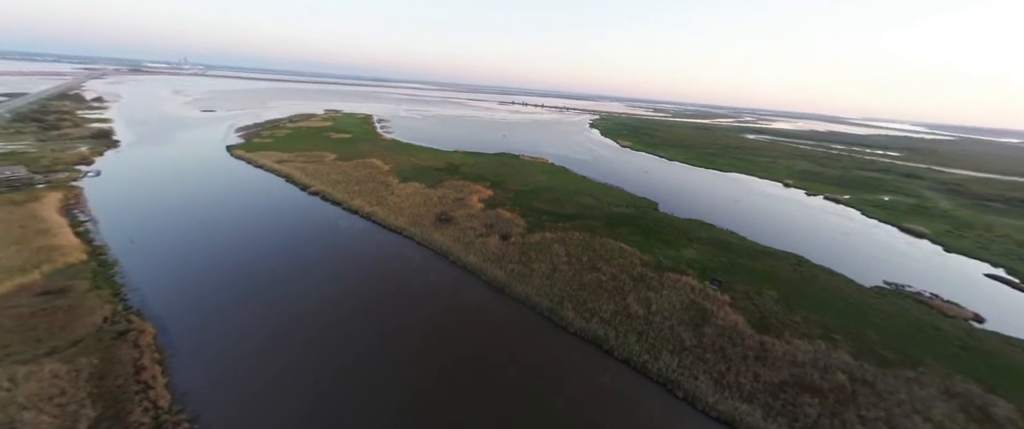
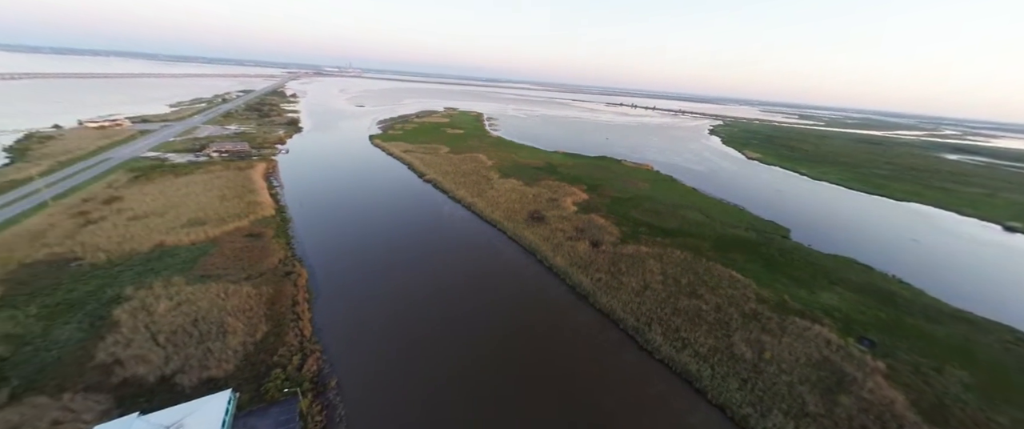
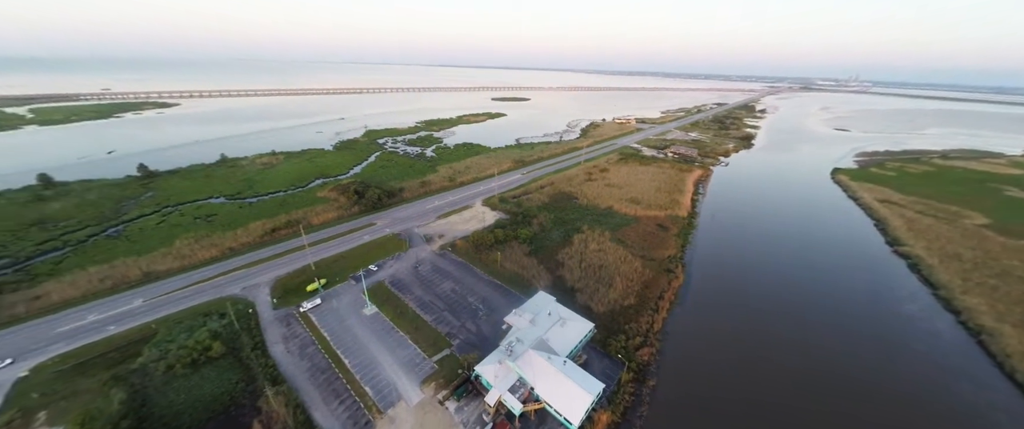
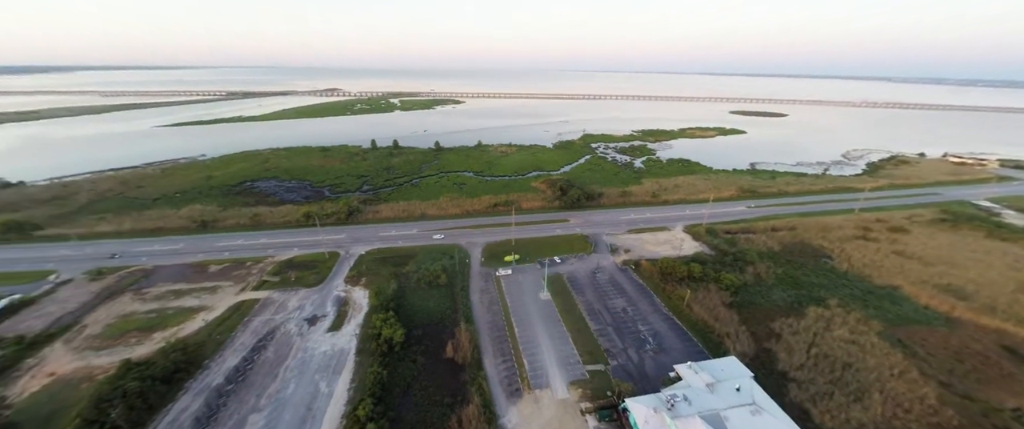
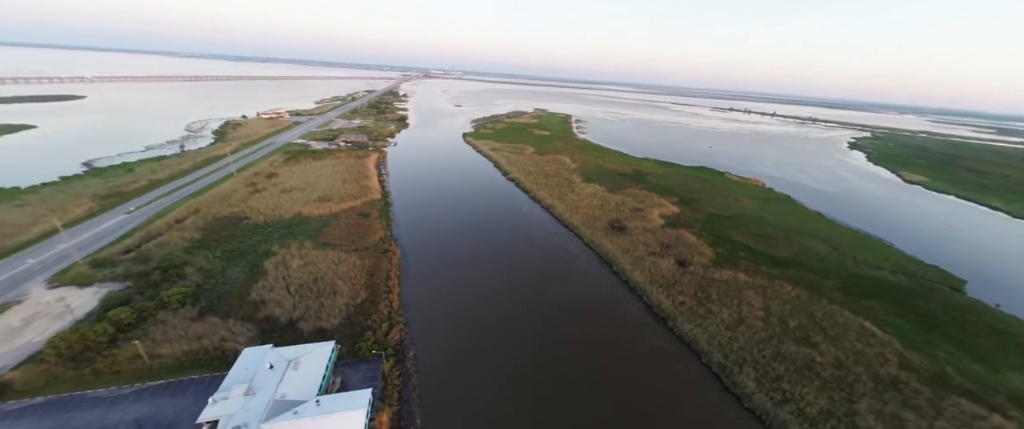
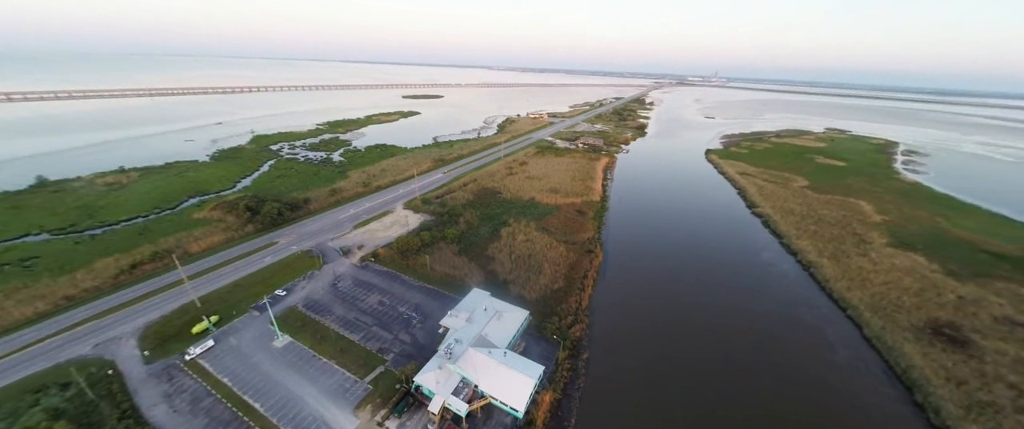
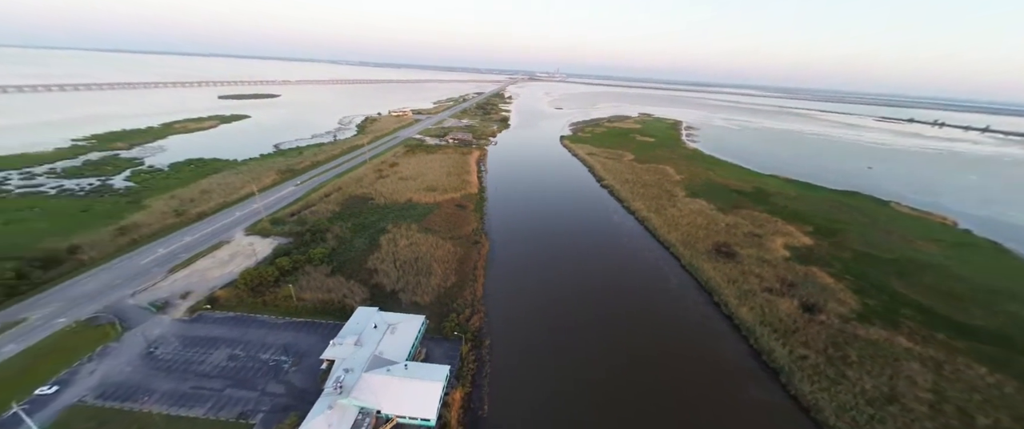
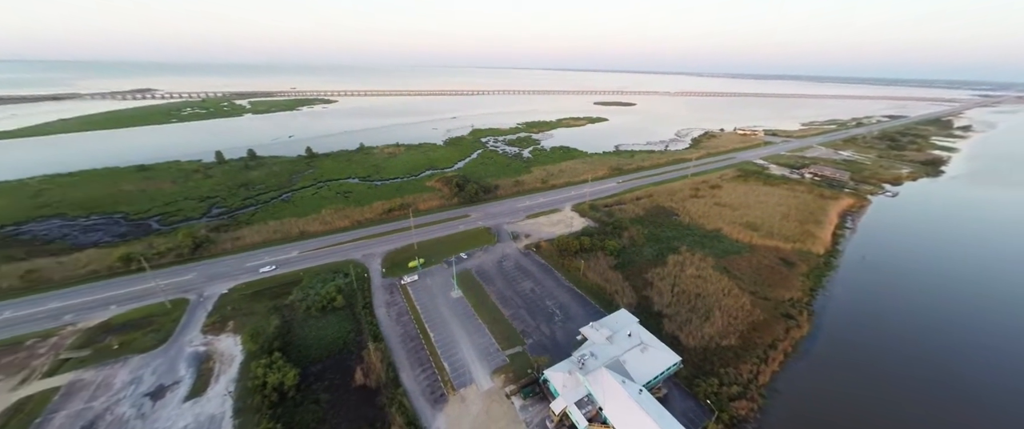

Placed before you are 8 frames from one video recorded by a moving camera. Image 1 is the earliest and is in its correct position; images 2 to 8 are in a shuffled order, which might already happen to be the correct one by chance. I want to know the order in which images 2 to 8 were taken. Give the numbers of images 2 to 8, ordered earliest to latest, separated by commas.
2, 5, 7, 6, 3, 8, 4
